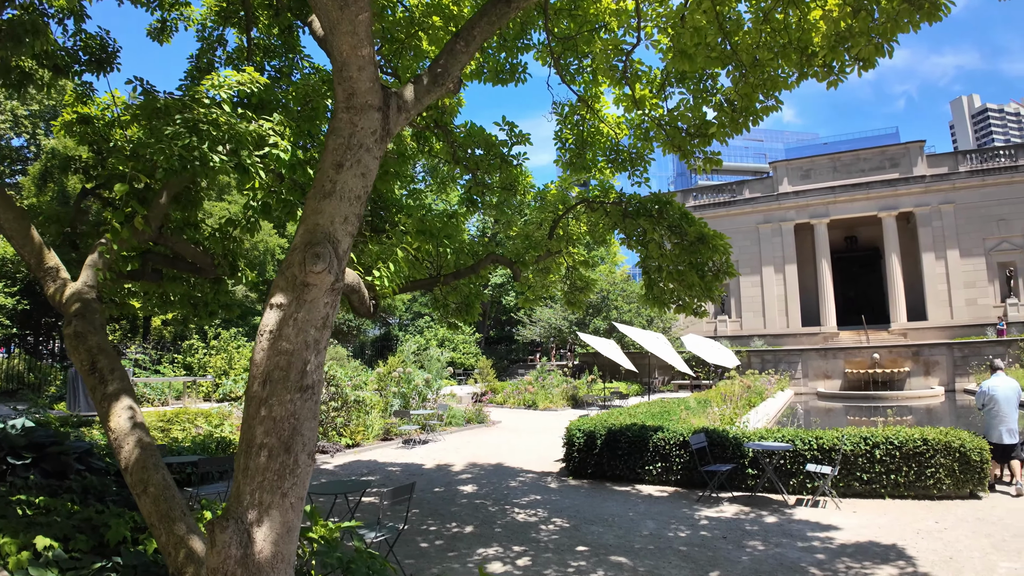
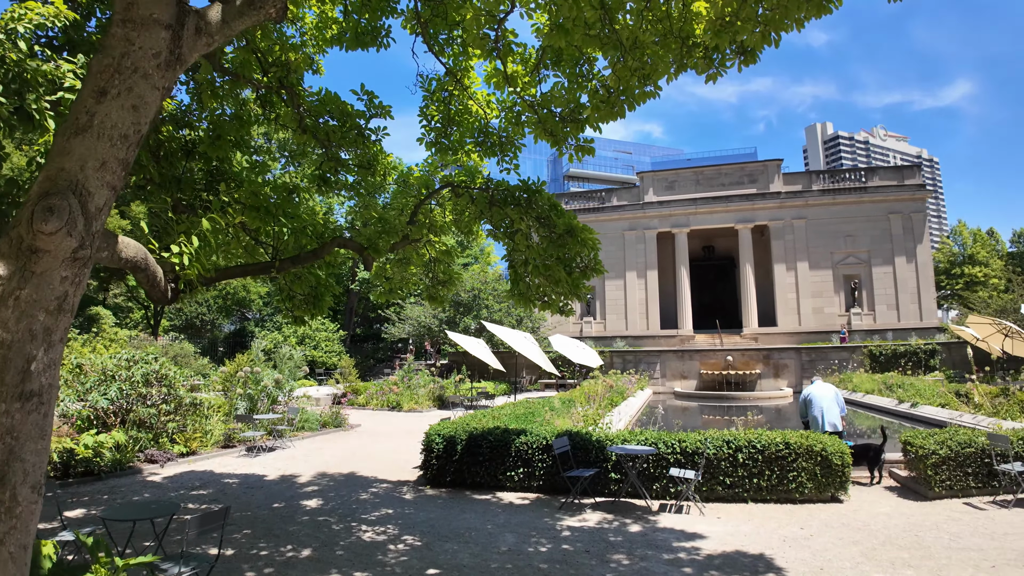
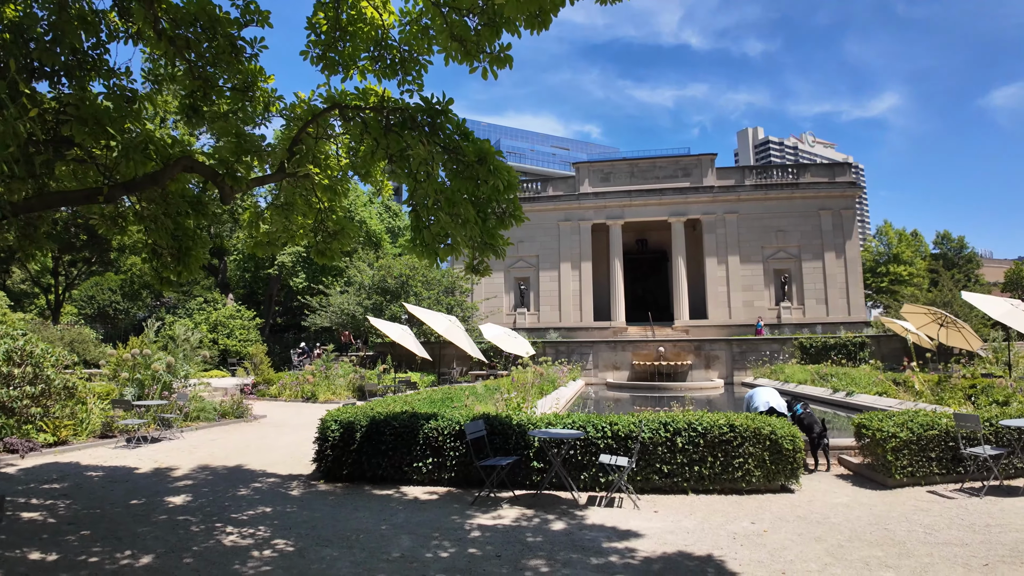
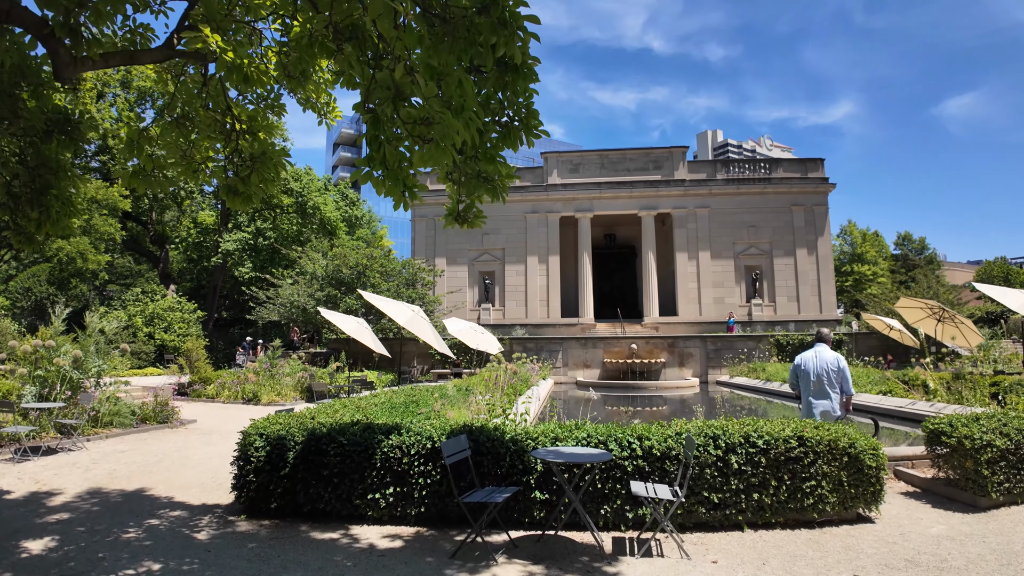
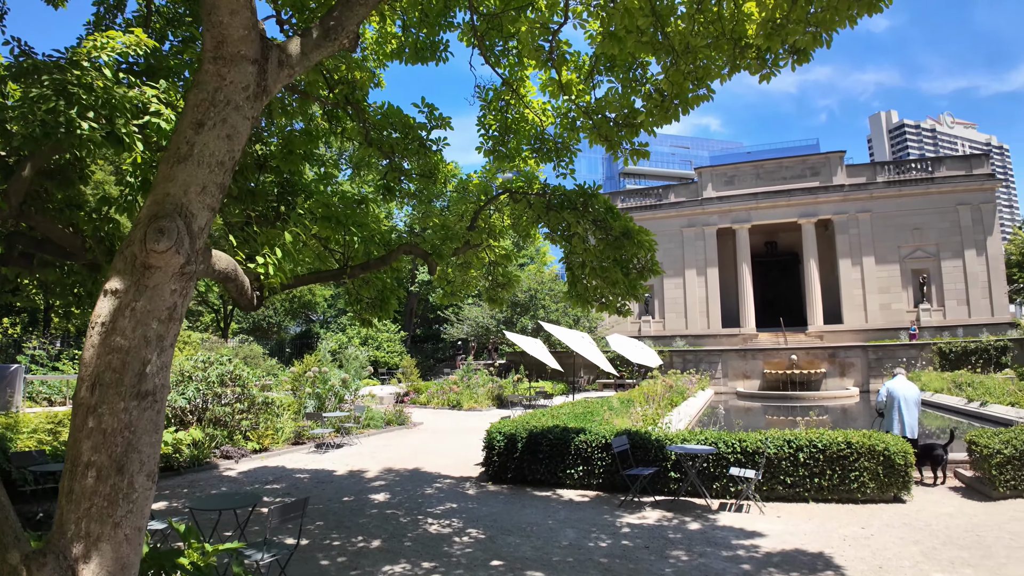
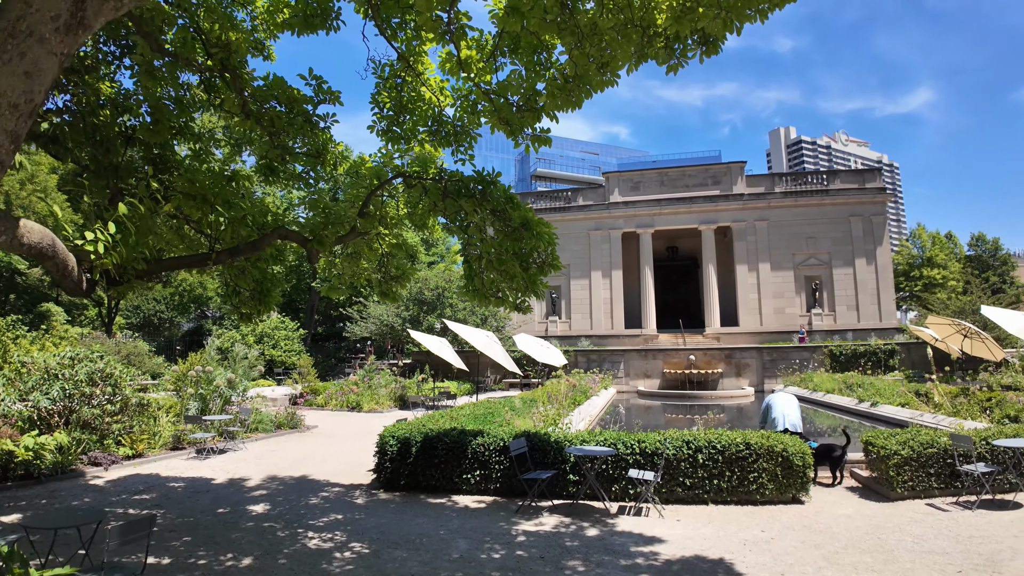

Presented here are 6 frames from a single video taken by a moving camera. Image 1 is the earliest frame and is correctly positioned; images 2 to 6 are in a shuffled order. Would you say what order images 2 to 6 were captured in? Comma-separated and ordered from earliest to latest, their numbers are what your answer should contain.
5, 2, 6, 3, 4
